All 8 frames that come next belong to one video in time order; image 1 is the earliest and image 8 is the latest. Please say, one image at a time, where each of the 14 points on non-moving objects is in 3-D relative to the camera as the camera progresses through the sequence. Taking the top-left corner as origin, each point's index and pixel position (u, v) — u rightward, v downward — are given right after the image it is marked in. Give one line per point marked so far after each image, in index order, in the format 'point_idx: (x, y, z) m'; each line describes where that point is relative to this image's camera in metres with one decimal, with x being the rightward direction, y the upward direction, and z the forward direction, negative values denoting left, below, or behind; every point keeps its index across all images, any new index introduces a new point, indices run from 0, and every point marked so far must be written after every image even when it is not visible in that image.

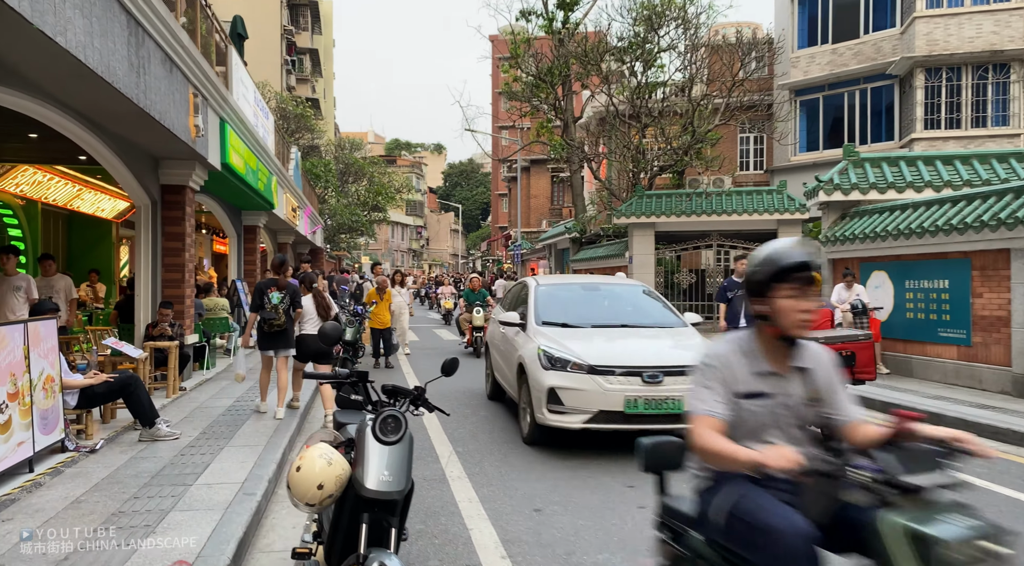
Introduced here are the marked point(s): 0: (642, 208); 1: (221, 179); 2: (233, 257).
0: (+3.8, +2.2, +18.8) m
1: (-4.9, +1.7, +10.8) m
2: (-6.4, +0.6, +14.9) m
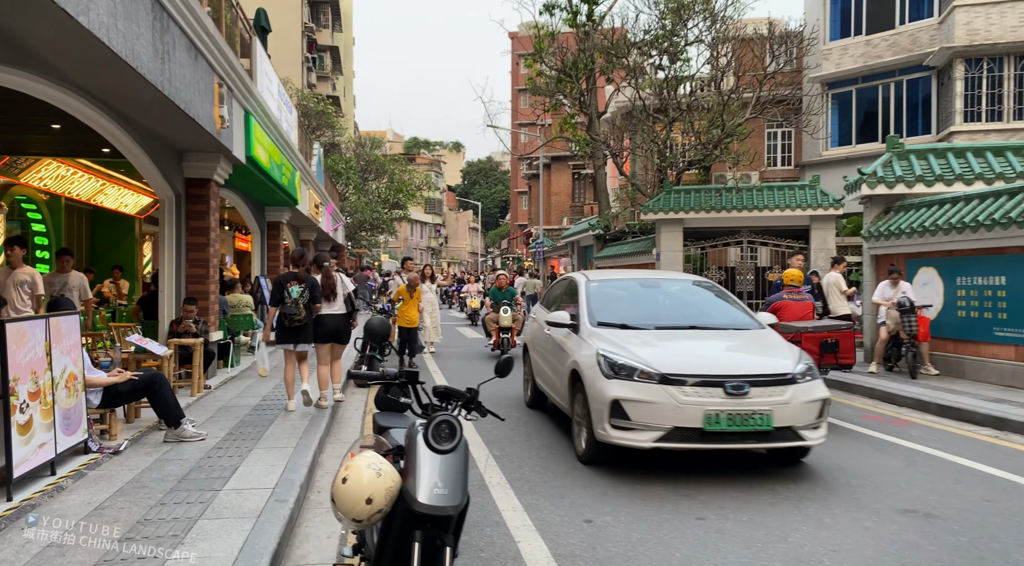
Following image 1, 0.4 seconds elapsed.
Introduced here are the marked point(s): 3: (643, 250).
0: (+4.5, +2.3, +18.3) m
1: (-4.4, +1.8, +10.6) m
2: (-5.8, +0.7, +14.8) m
3: (+4.0, +1.0, +19.7) m
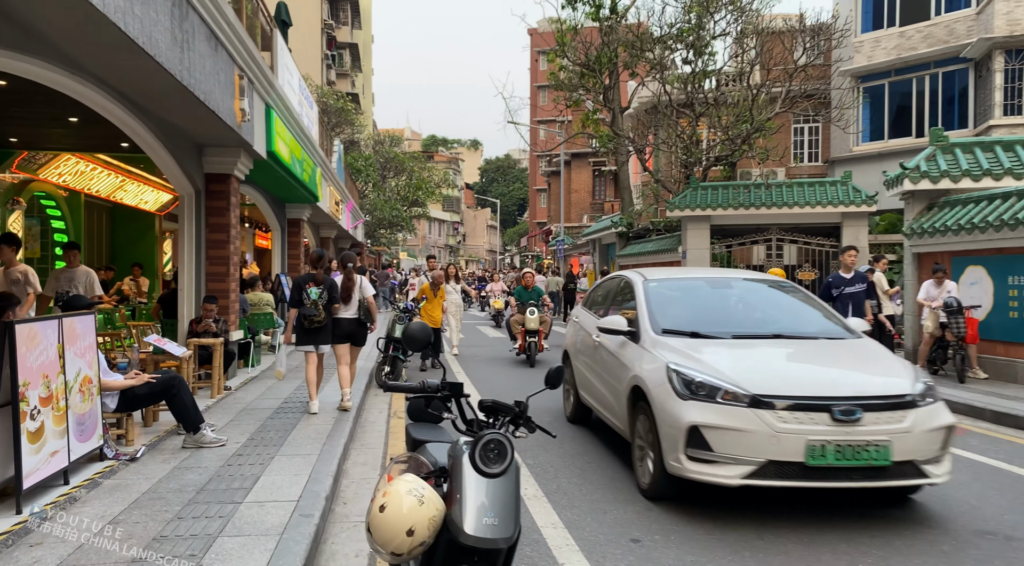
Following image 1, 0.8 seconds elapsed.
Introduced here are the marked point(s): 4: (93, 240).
0: (+5.1, +2.3, +17.9) m
1: (-3.9, +1.8, +10.4) m
2: (-5.3, +0.7, +14.6) m
3: (+4.7, +1.1, +19.3) m
4: (-8.6, +0.9, +13.2) m
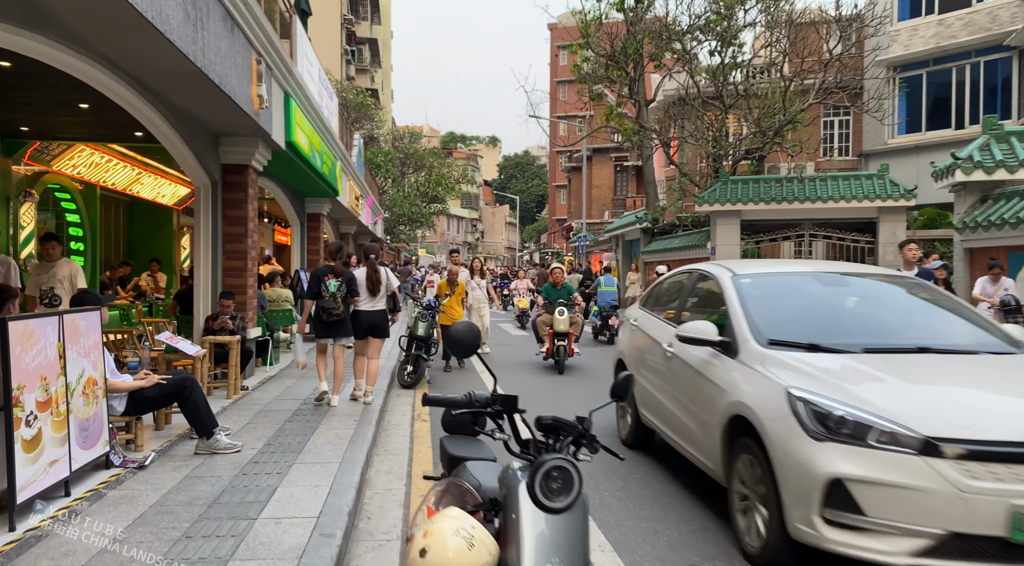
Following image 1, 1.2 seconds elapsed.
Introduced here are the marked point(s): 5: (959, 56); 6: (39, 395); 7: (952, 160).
0: (+5.7, +2.4, +17.3) m
1: (-3.5, +1.9, +10.0) m
2: (-4.8, +0.8, +14.3) m
3: (+5.4, +1.2, +18.7) m
4: (-8.1, +1.0, +13.0) m
5: (+13.4, +6.8, +19.4) m
6: (-2.6, -0.6, +3.6) m
7: (+7.0, +2.0, +10.2) m
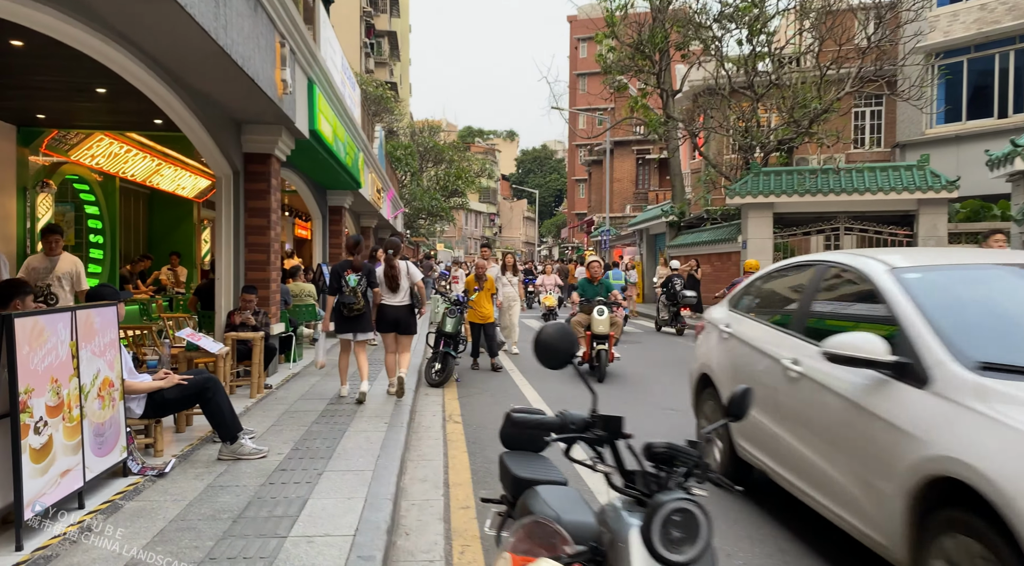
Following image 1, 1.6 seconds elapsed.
0: (+6.4, +2.5, +16.7) m
1: (-3.1, +2.0, +9.7) m
2: (-4.2, +1.0, +14.0) m
3: (+6.0, +1.3, +18.2) m
4: (-7.6, +1.1, +12.8) m
5: (+14.1, +7.0, +18.6) m
6: (-2.4, -0.6, +3.3) m
7: (+7.5, +2.0, +9.7) m
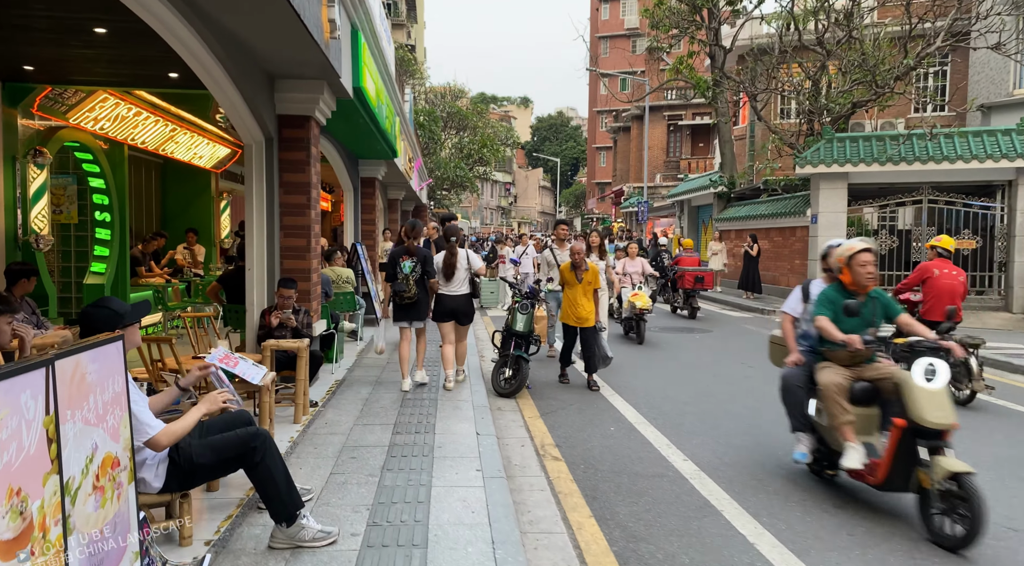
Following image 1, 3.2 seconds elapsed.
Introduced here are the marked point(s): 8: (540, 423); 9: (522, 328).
0: (+7.5, +3.0, +15.1) m
1: (-2.1, +2.2, +8.2) m
2: (-3.2, +1.3, +12.6) m
3: (+7.1, +1.9, +16.6) m
4: (-6.6, +1.5, +11.4) m
5: (+15.3, +7.5, +16.5) m
6: (-1.5, -0.7, +1.9) m
7: (+8.4, +2.2, +8.0) m
8: (+0.3, -1.3, +6.0) m
9: (+0.1, -0.5, +7.2) m
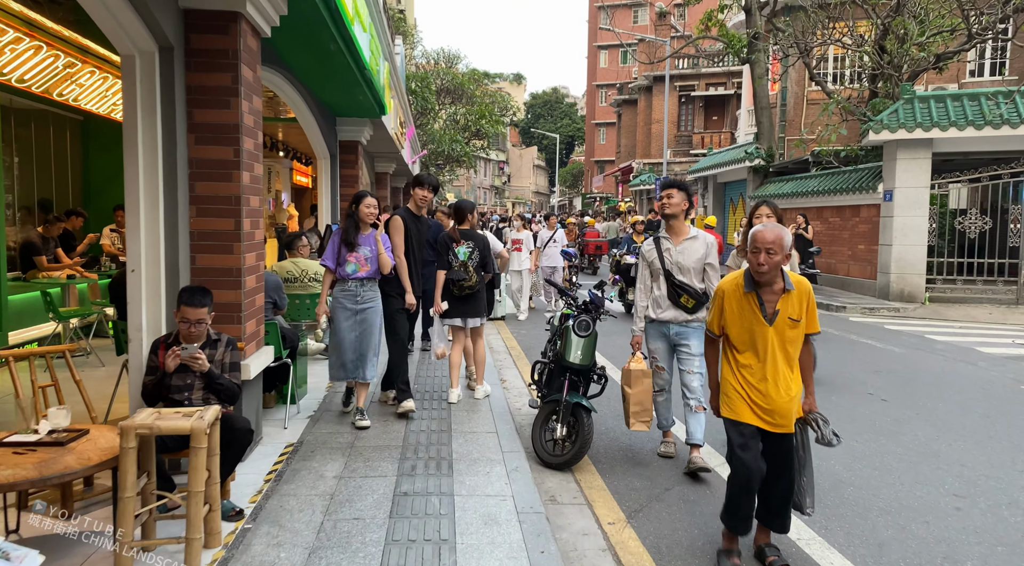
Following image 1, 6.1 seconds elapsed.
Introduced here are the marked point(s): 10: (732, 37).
0: (+7.7, +3.2, +12.4) m
1: (-1.7, +2.2, +5.5) m
2: (-2.9, +1.5, +9.9) m
3: (+7.4, +2.1, +14.0) m
4: (-6.2, +1.5, +8.7) m
5: (+15.5, +7.8, +13.9) m
6: (-1.0, -0.9, -0.7) m
7: (+8.8, +2.2, +5.4) m
8: (+0.7, -1.4, +3.4) m
9: (+0.5, -0.5, +4.6) m
10: (+6.2, +6.9, +17.7) m
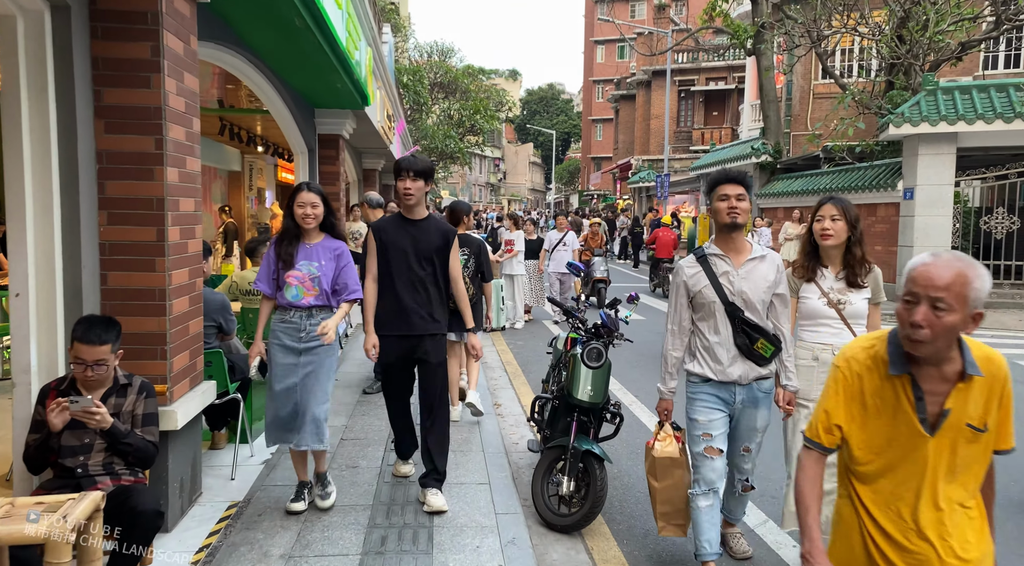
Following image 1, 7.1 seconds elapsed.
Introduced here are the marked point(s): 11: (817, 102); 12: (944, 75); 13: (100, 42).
0: (+7.7, +3.1, +11.6) m
1: (-1.8, +2.0, +4.6) m
2: (-2.9, +1.4, +9.0) m
3: (+7.3, +2.0, +13.1) m
4: (-6.3, +1.4, +7.8) m
5: (+15.4, +7.7, +13.1) m
6: (-1.0, -1.1, -1.6) m
7: (+8.8, +2.1, +4.6) m
8: (+0.6, -1.5, +2.6) m
9: (+0.5, -0.7, +3.7) m
10: (+6.1, +6.8, +16.9) m
11: (+9.2, +5.5, +19.4) m
12: (+12.8, +6.1, +18.7) m
13: (-2.0, +1.2, +3.2) m
